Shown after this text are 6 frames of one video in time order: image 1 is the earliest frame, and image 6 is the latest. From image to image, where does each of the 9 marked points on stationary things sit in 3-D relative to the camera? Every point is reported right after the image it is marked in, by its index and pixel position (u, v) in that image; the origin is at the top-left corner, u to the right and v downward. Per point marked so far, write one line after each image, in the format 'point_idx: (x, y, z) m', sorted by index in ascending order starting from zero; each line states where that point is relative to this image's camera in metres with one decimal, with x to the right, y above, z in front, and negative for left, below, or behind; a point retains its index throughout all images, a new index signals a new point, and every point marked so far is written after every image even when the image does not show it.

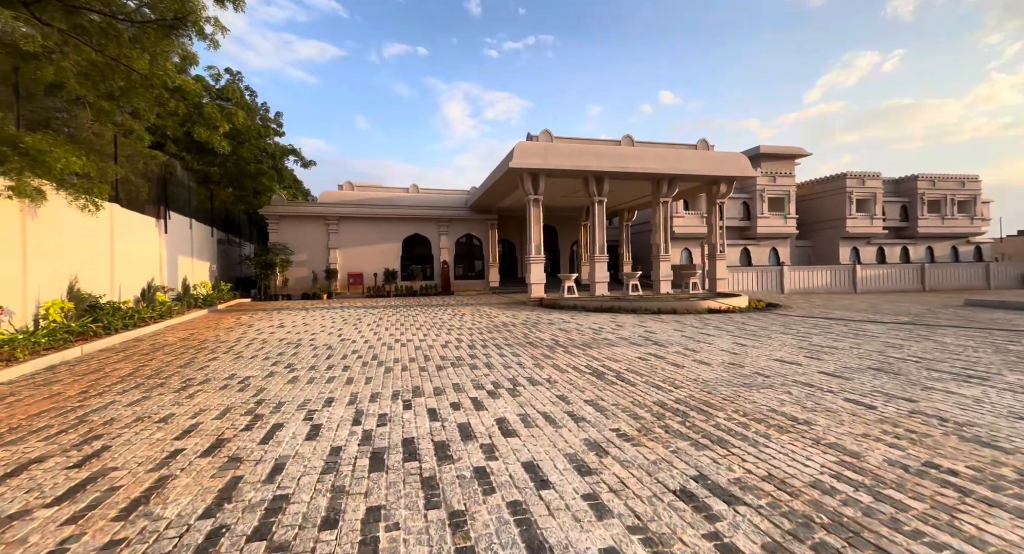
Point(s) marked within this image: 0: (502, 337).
0: (-0.2, -1.0, +7.1) m
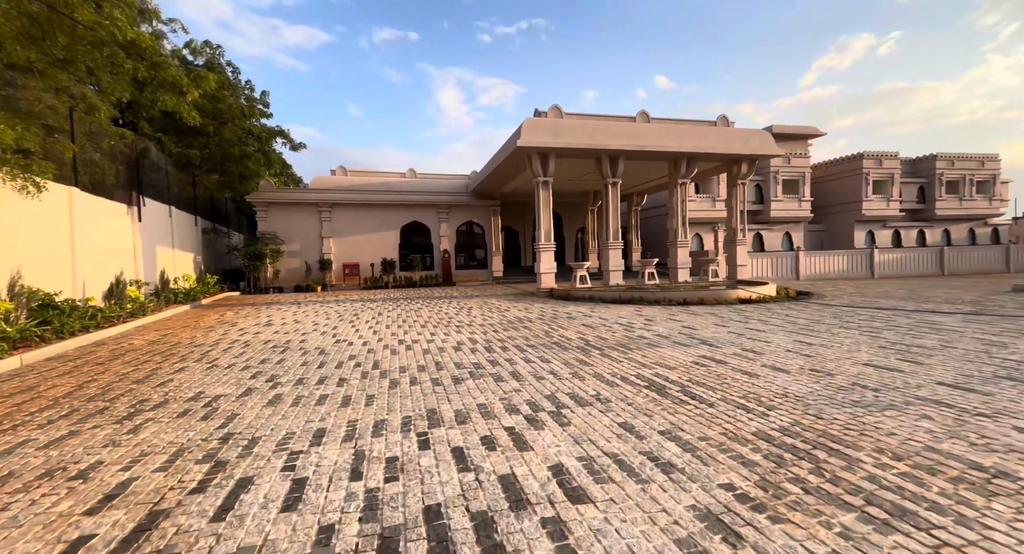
0: (+0.1, -0.9, +6.2) m
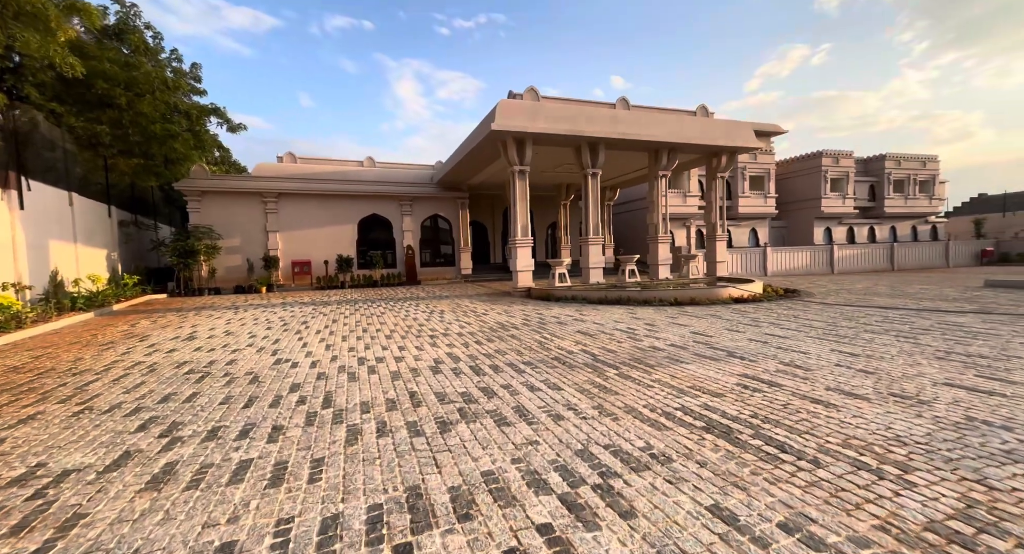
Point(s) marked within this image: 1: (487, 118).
0: (0.0, -0.9, +5.2) m
1: (-0.6, +3.9, +10.7) m
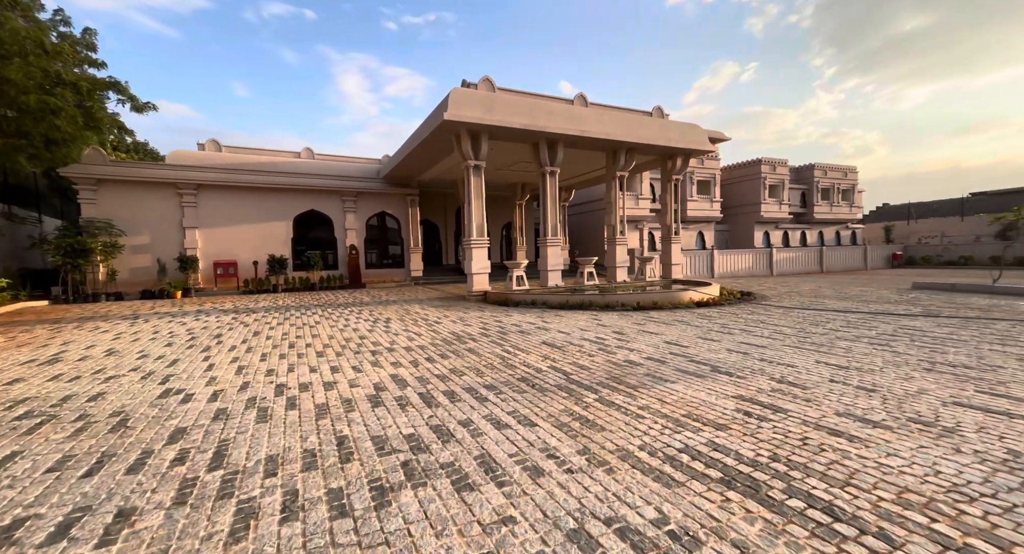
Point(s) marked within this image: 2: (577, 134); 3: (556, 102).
0: (-0.5, -0.9, +4.4) m
1: (-1.7, +3.8, +9.9) m
2: (+1.6, +3.6, +11.0) m
3: (+1.2, +4.7, +11.7) m
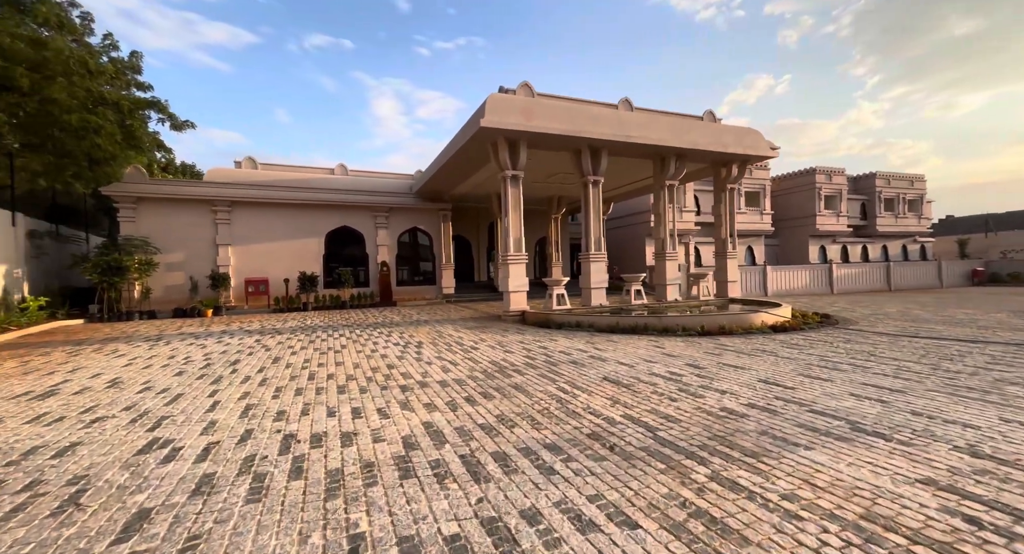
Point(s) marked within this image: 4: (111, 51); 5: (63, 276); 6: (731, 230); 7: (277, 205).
0: (0.0, -1.1, +3.5) m
1: (-0.8, +3.4, +9.2) m
2: (+2.6, +3.2, +10.1) m
3: (+2.2, +4.3, +10.9) m
4: (-12.2, +6.9, +13.3) m
5: (-12.6, +0.1, +12.4) m
6: (+6.3, +1.3, +12.6) m
7: (-7.3, +2.2, +13.5) m
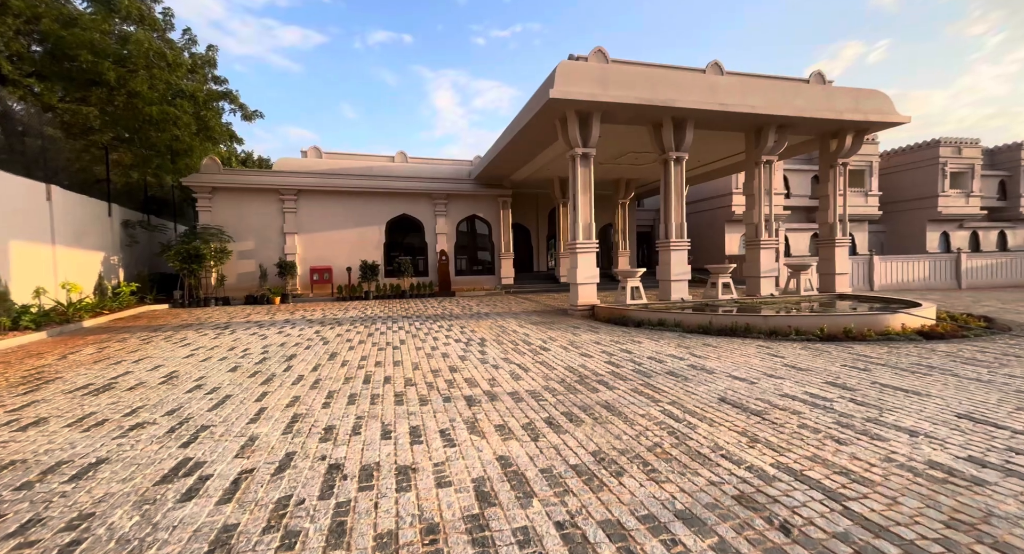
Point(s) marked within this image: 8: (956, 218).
0: (+0.7, -1.1, +2.6) m
1: (+0.6, +3.6, +8.3) m
2: (+4.1, +3.4, +8.7) m
3: (+3.8, +4.5, +9.5) m
4: (-10.2, +7.3, +13.7) m
5: (-10.7, +0.5, +13.0) m
6: (+8.1, +1.5, +10.8) m
7: (-5.3, +2.6, +13.4) m
8: (+19.7, +2.6, +19.4) m
